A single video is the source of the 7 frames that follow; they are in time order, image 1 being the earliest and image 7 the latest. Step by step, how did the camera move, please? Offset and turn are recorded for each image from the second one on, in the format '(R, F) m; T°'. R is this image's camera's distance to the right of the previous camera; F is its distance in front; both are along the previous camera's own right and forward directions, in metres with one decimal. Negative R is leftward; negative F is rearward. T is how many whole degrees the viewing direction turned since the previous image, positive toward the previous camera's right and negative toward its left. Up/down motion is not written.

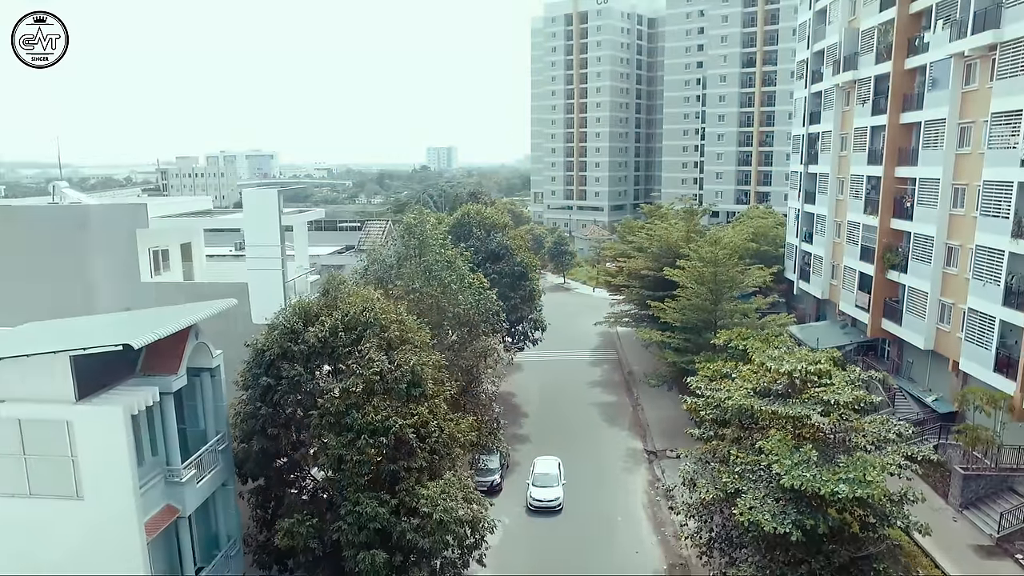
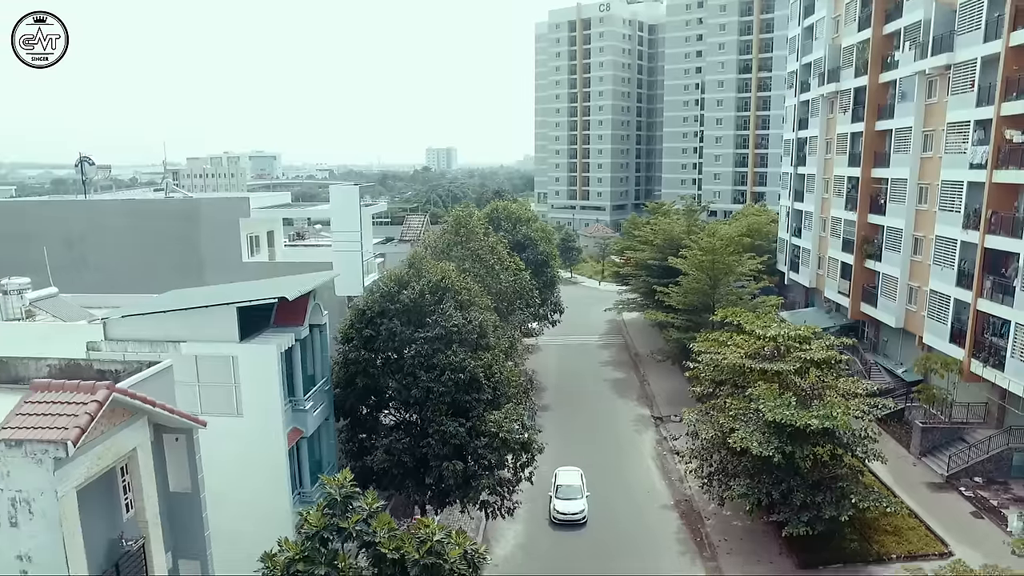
(-0.8, -3.0) m; 0°
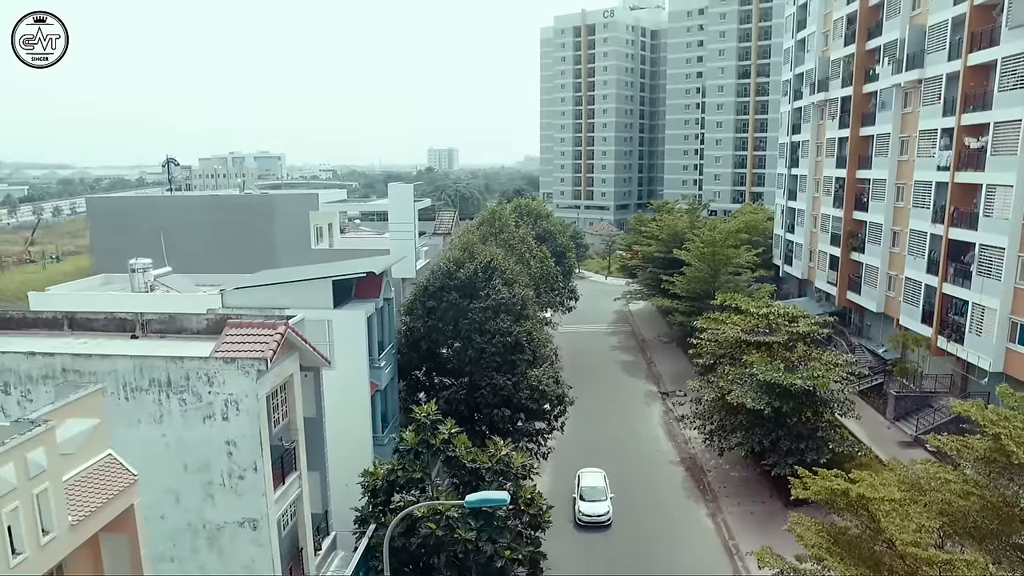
(-0.8, -2.8) m; 0°
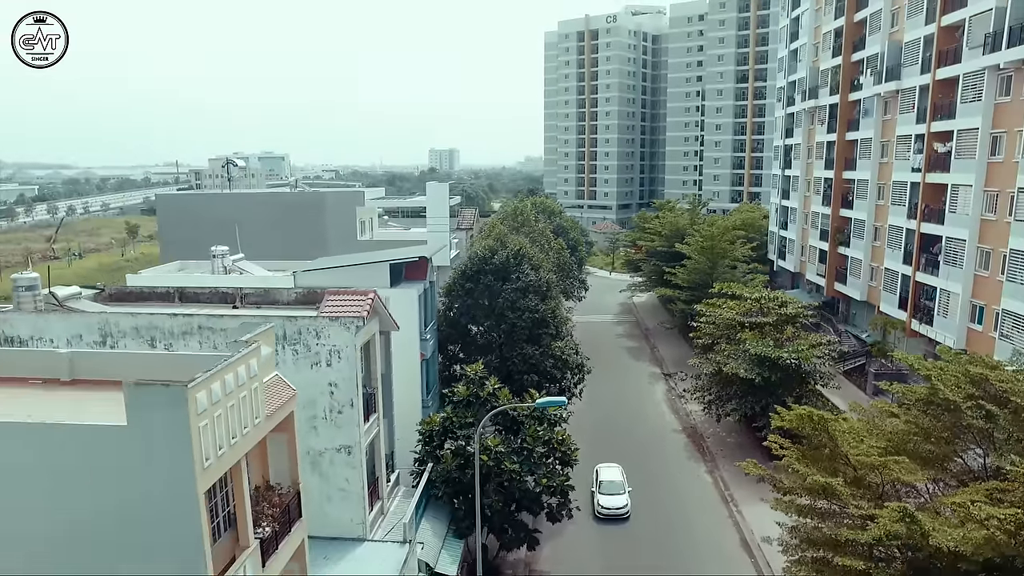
(-0.7, -2.6) m; 0°
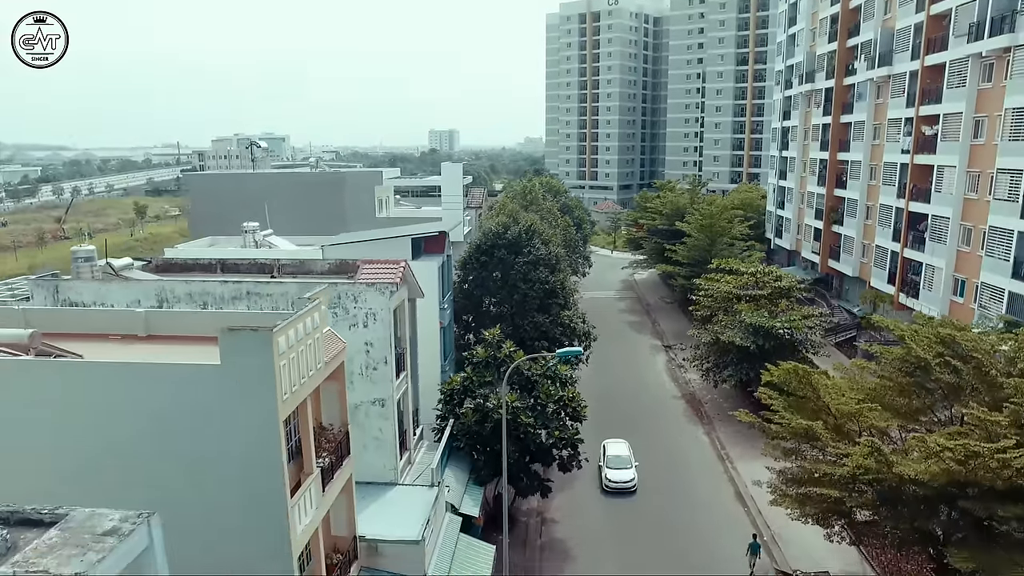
(-0.3, -1.3) m; 0°
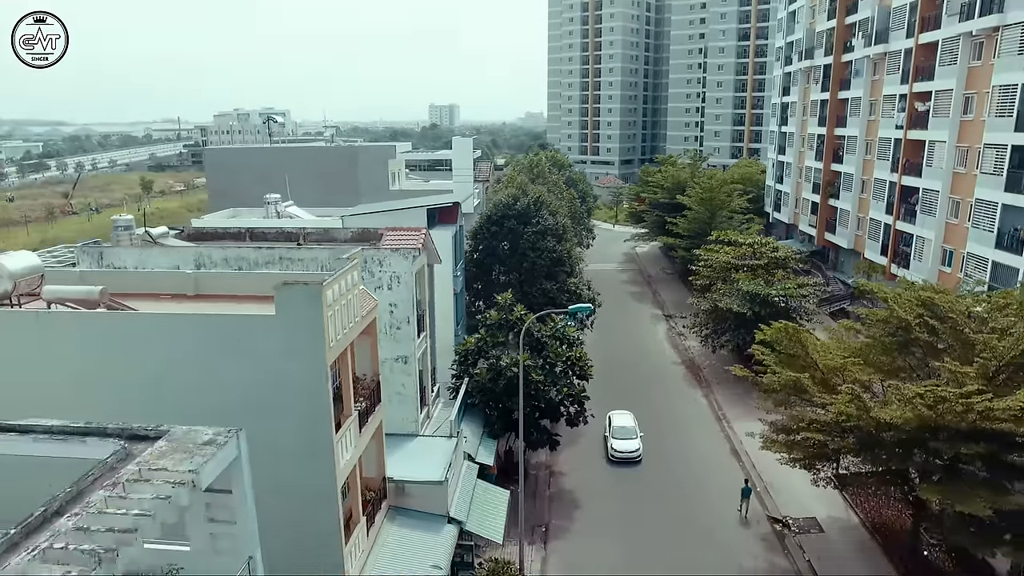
(-0.2, -1.1) m; 0°
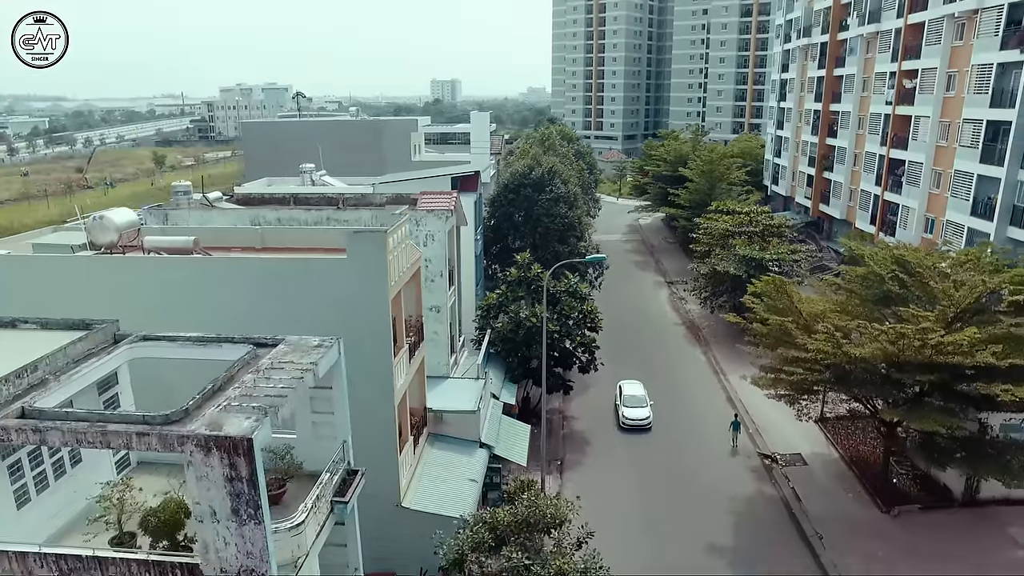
(-0.4, -1.9) m; 0°
